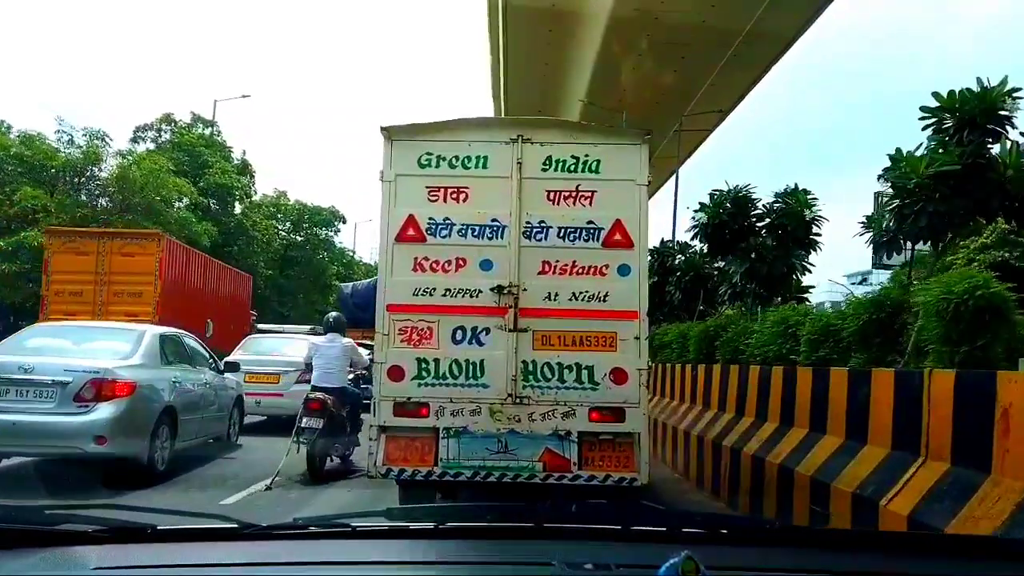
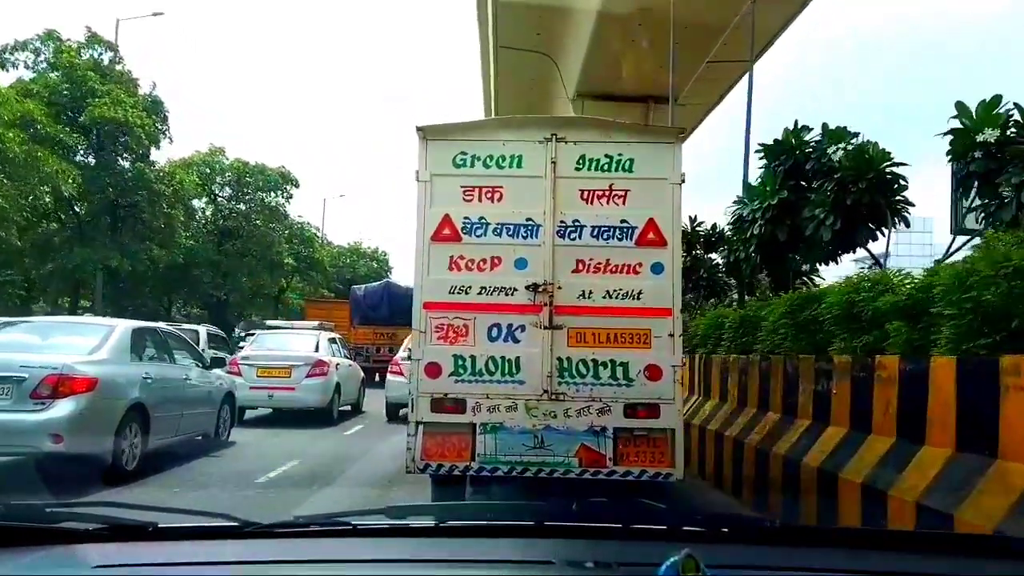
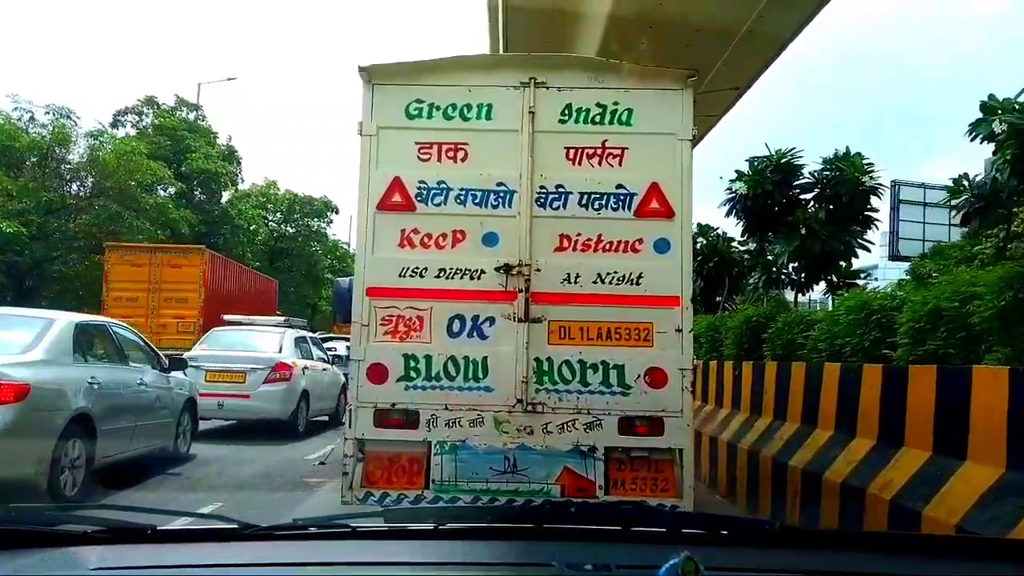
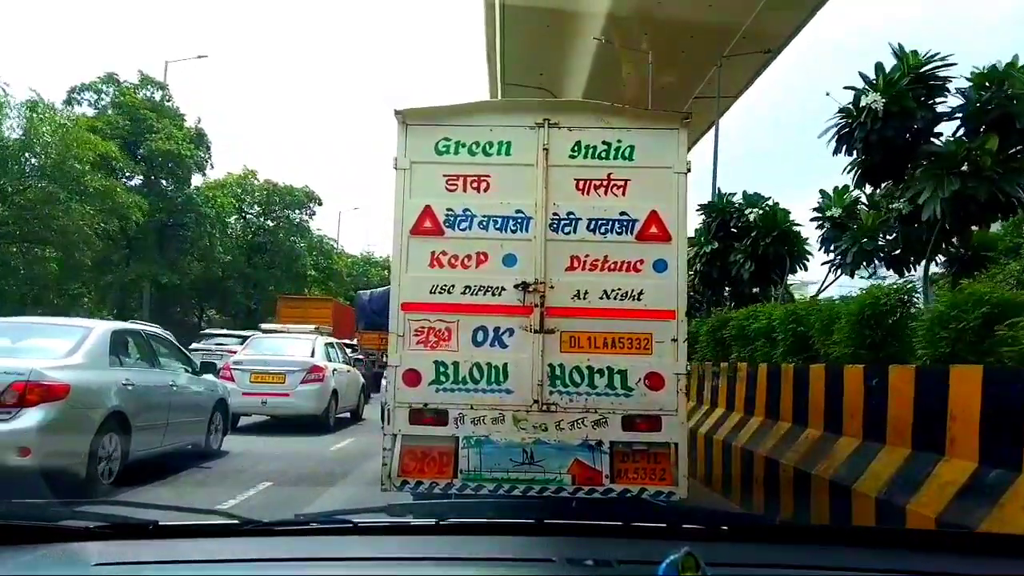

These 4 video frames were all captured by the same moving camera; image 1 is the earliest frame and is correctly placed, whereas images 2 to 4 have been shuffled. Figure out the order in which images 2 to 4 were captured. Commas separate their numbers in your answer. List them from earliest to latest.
3, 4, 2
